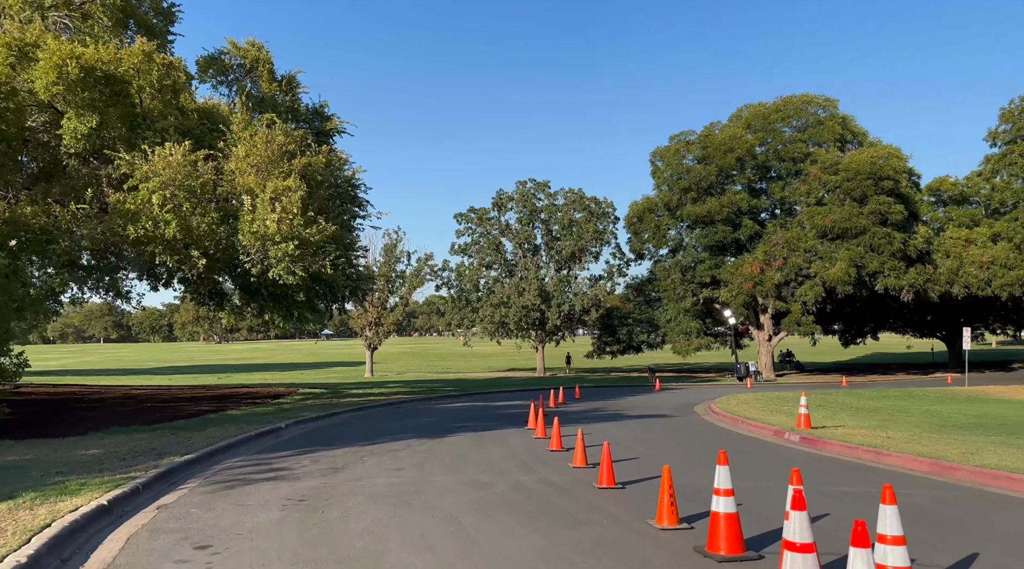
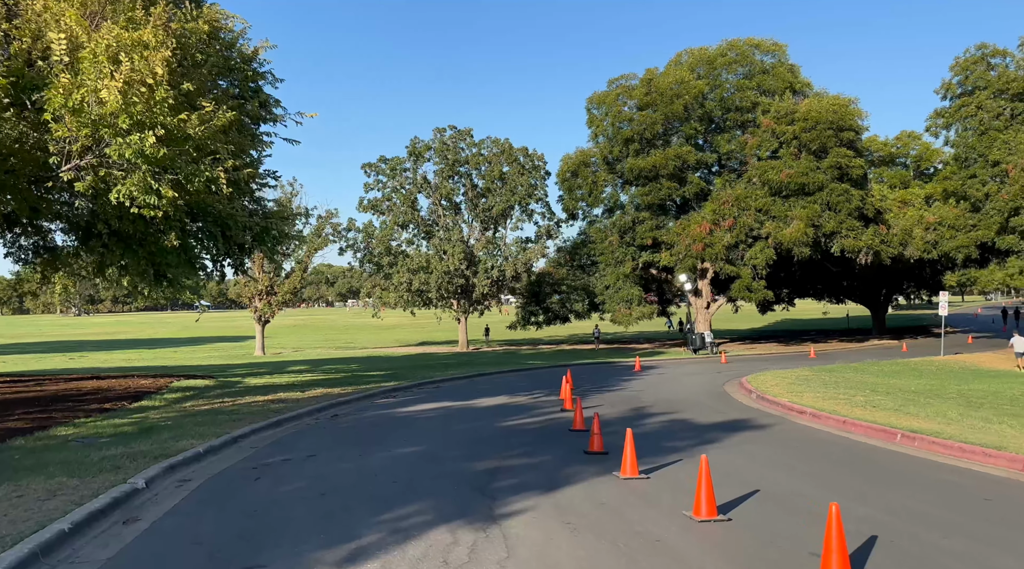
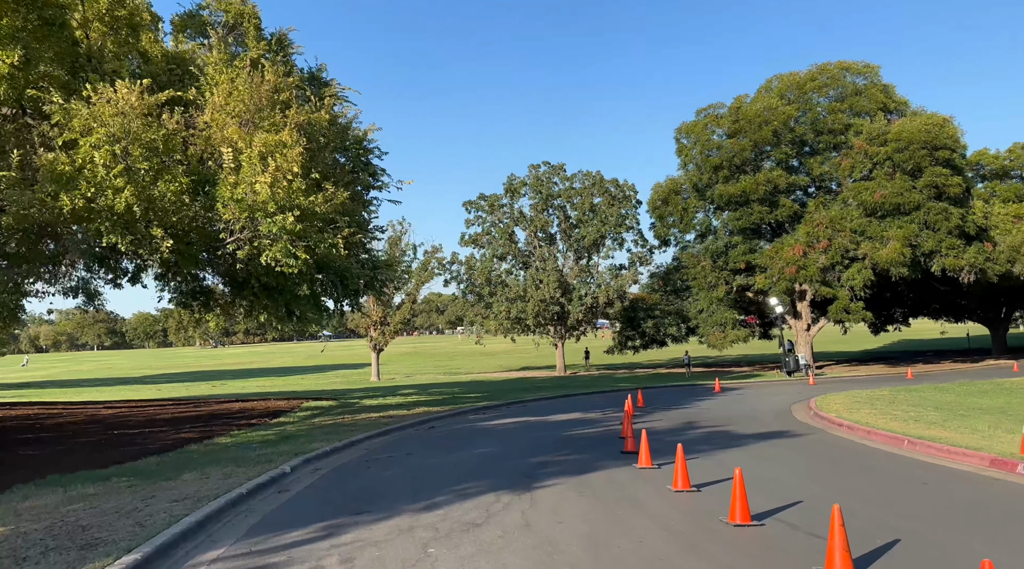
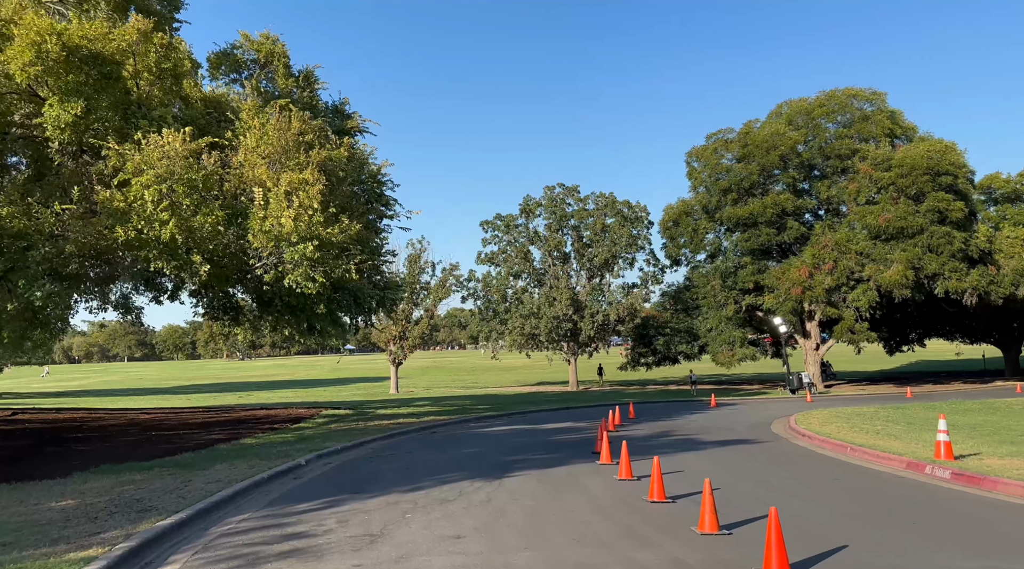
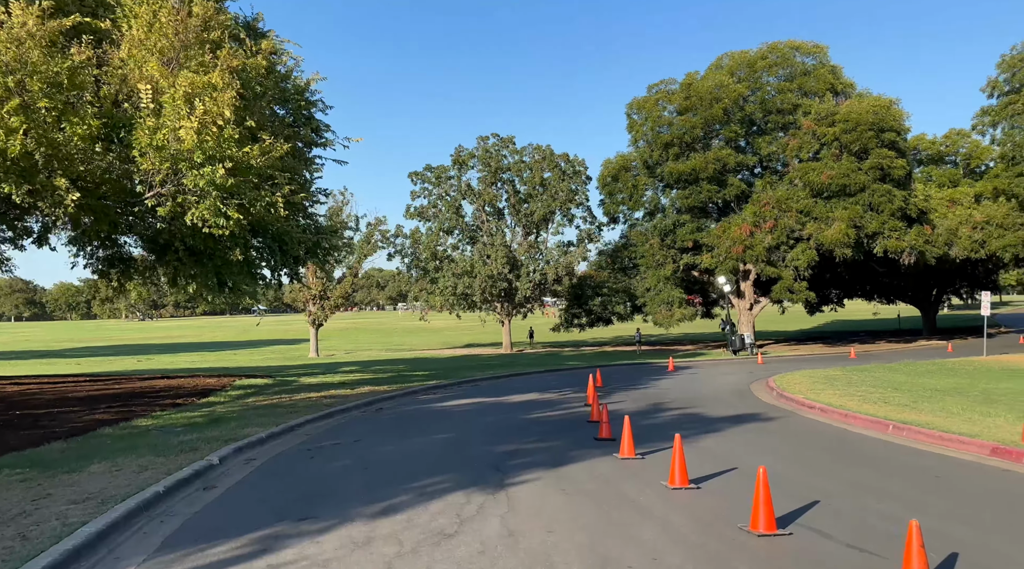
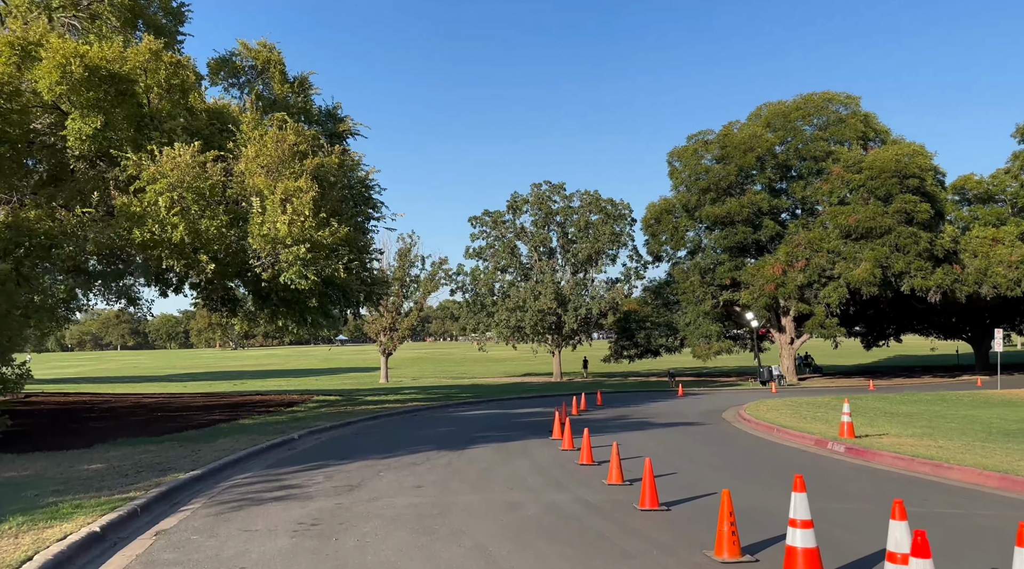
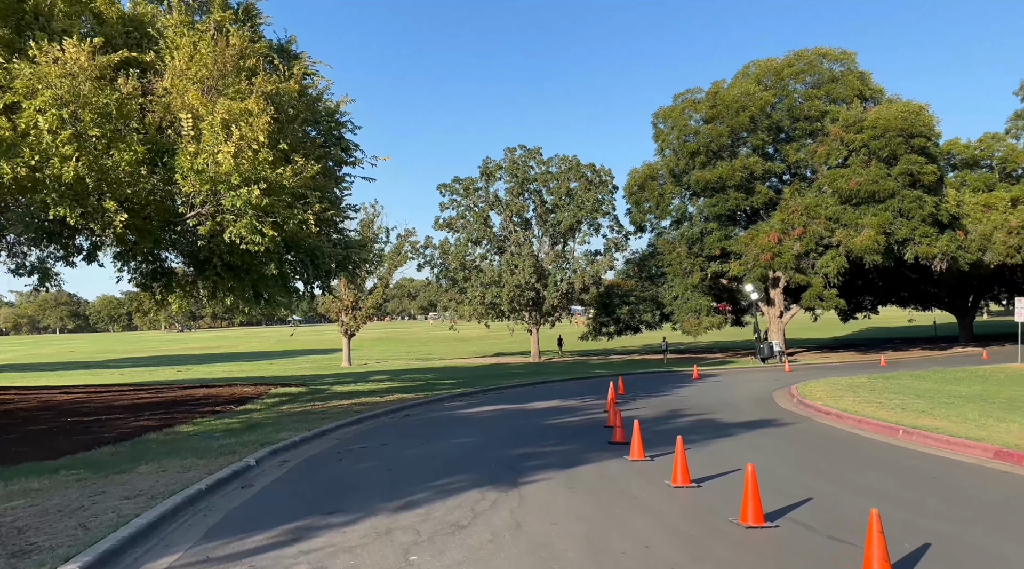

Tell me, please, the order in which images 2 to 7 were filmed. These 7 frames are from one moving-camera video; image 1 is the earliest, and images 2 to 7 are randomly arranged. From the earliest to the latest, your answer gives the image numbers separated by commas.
6, 4, 3, 7, 5, 2
